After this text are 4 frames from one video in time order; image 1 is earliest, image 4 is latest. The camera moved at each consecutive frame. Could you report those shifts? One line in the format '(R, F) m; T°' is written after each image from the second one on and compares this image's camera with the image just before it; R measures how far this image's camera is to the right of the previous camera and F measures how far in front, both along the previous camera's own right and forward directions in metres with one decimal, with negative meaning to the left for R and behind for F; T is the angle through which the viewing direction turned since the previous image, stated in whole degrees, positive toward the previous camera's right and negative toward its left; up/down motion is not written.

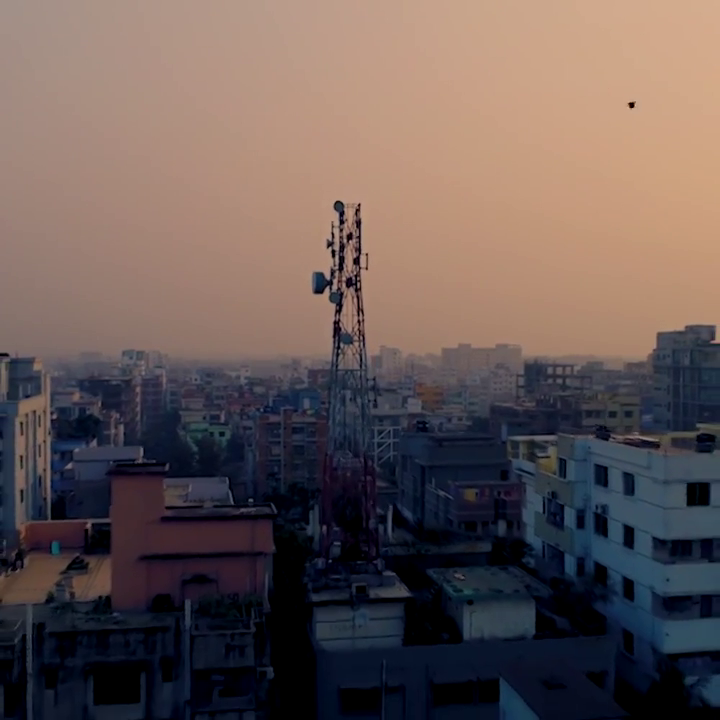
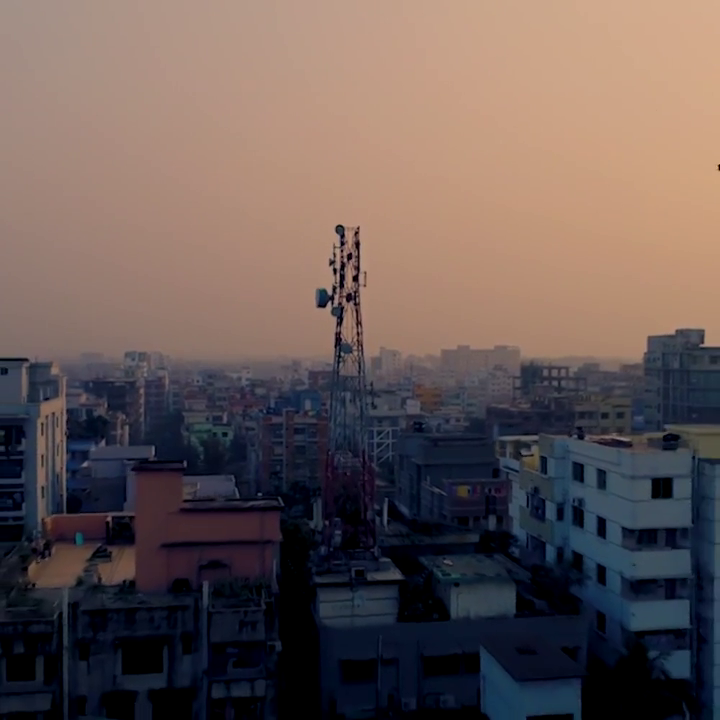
(0.0, -0.9) m; 0°
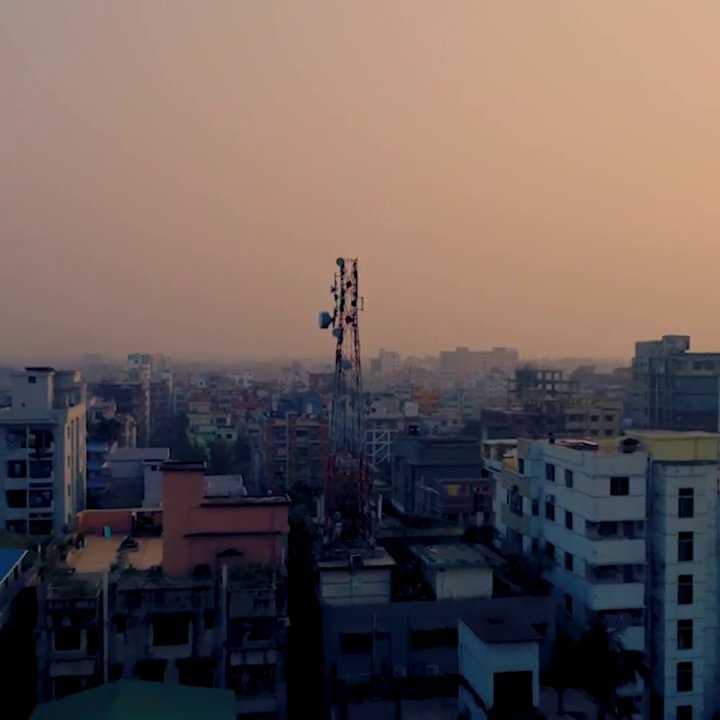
(0.0, -1.4) m; 0°
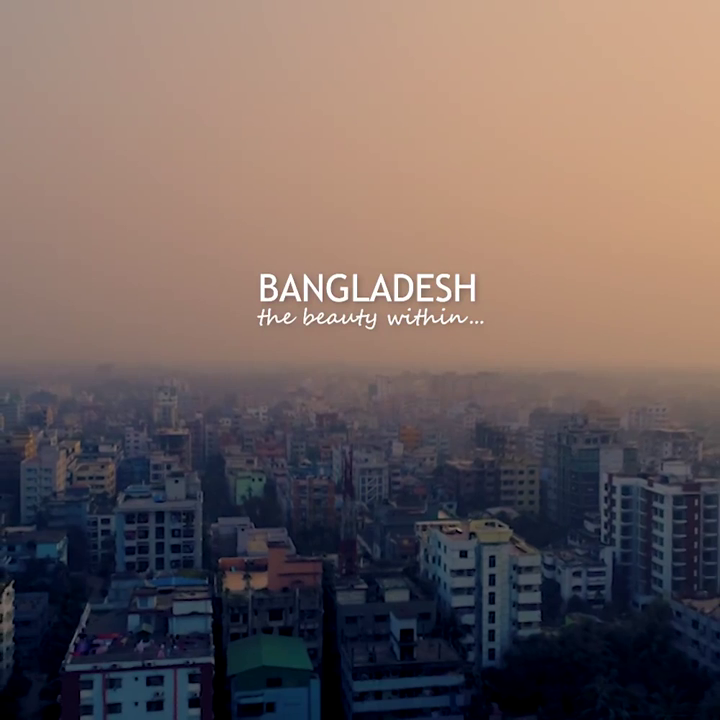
(+0.2, -14.1) m; 0°
